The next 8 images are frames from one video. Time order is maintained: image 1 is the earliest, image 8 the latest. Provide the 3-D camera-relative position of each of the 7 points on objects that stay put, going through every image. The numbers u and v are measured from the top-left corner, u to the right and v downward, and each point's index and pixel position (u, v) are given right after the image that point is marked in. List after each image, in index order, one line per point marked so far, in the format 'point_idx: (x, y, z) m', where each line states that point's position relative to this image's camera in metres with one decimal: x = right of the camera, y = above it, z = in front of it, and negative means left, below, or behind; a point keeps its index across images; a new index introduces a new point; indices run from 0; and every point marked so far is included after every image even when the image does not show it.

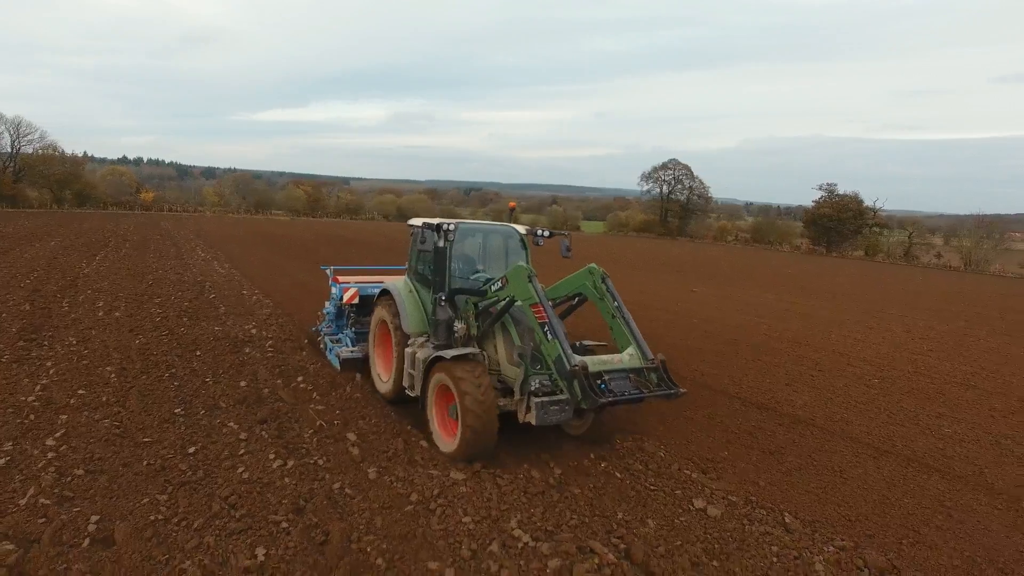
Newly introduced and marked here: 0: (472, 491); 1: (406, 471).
0: (-0.3, -1.4, +4.5) m
1: (-0.8, -1.3, +4.8) m
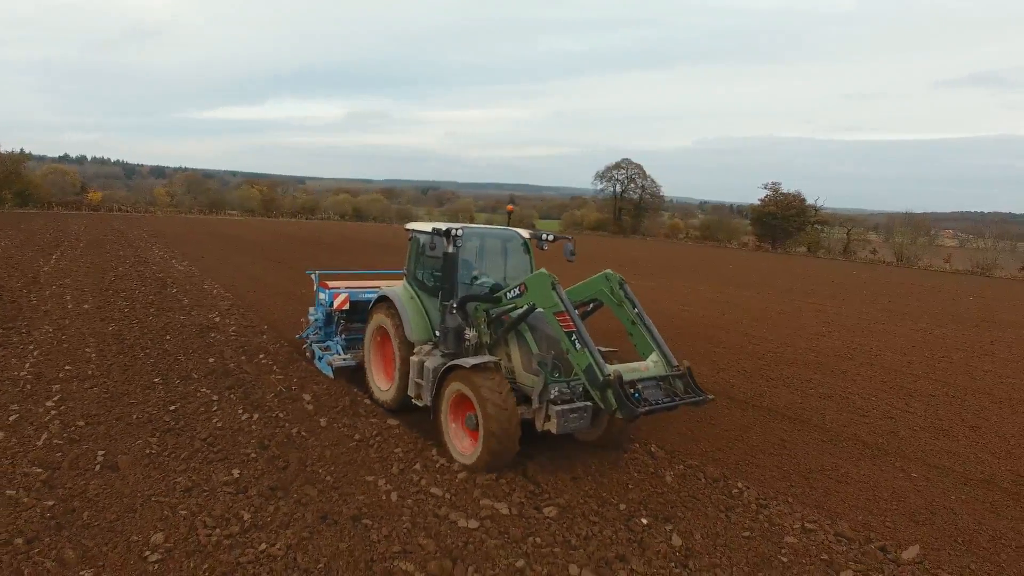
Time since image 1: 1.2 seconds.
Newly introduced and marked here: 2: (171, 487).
0: (-0.9, -1.3, +5.7) m
1: (-1.4, -1.2, +6.0) m
2: (-2.3, -1.3, +4.5) m
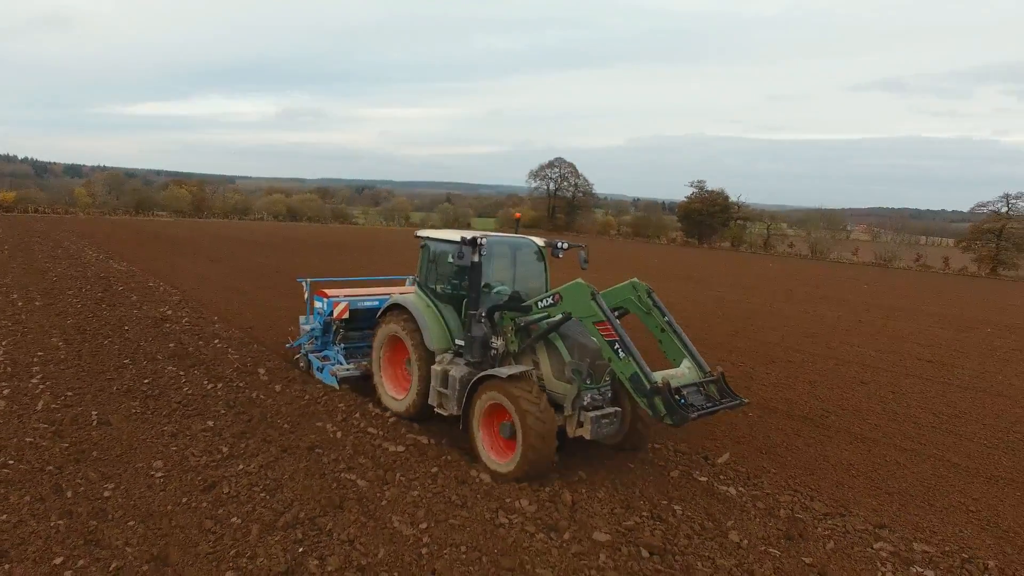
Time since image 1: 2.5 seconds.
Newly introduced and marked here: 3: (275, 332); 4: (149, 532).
0: (-1.7, -1.1, +7.0) m
1: (-2.3, -1.1, +7.2) m
2: (-3.0, -1.2, +5.7) m
3: (-3.6, -0.7, +10.2) m
4: (-2.2, -1.5, +4.0) m
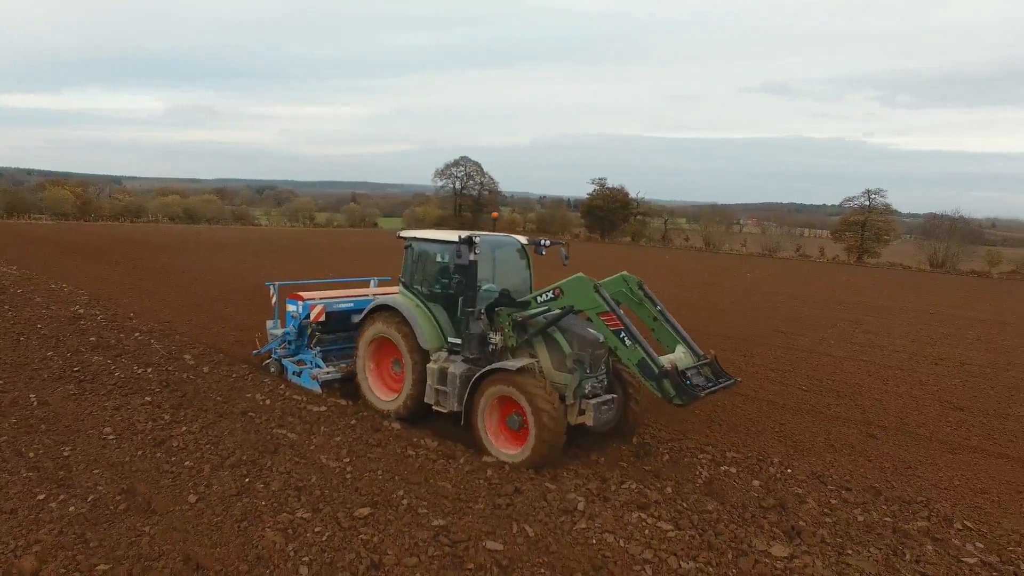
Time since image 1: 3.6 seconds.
0: (-2.8, -1.0, +7.8) m
1: (-3.4, -1.0, +8.0) m
2: (-3.9, -1.1, +6.4) m
3: (-5.2, -0.6, +10.8) m
4: (-2.9, -1.4, +4.8) m
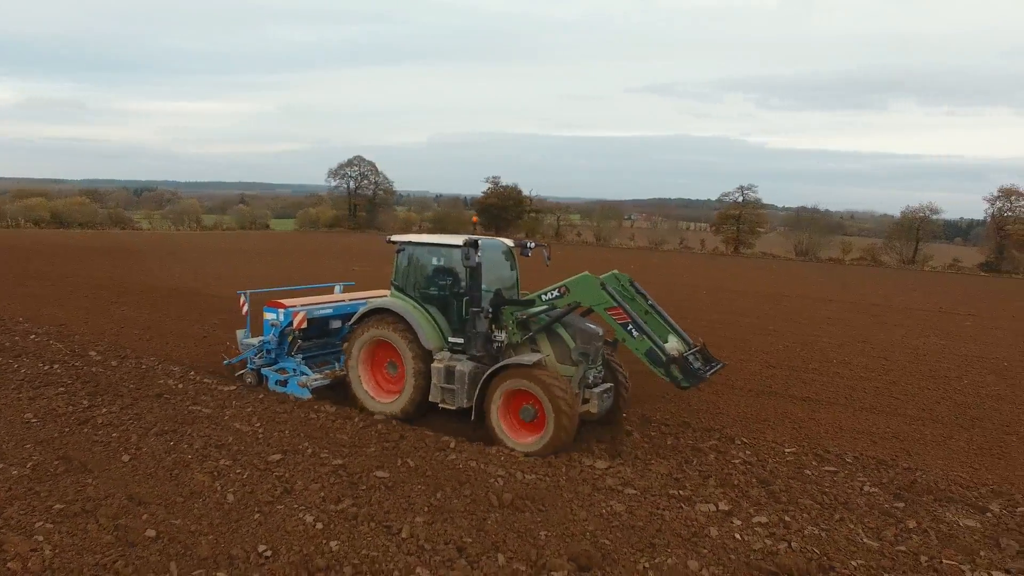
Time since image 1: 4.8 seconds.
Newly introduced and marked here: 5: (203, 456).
0: (-4.3, -1.0, +8.5) m
1: (-4.8, -0.9, +8.6) m
2: (-5.1, -1.1, +6.9) m
3: (-7.0, -0.6, +11.1) m
4: (-3.9, -1.3, +5.5) m
5: (-2.5, -1.3, +5.3) m
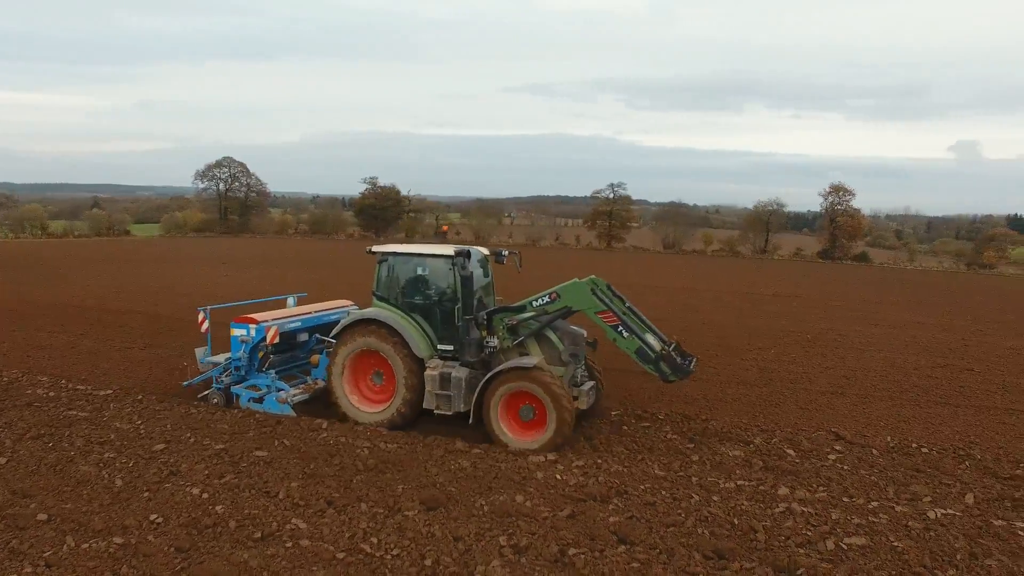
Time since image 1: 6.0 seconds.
0: (-6.0, -1.1, +8.6) m
1: (-6.6, -1.1, +8.6) m
2: (-6.6, -1.3, +6.9) m
3: (-9.2, -0.9, +10.6) m
4: (-5.1, -1.4, +5.7) m
5: (-3.7, -1.4, +5.7) m
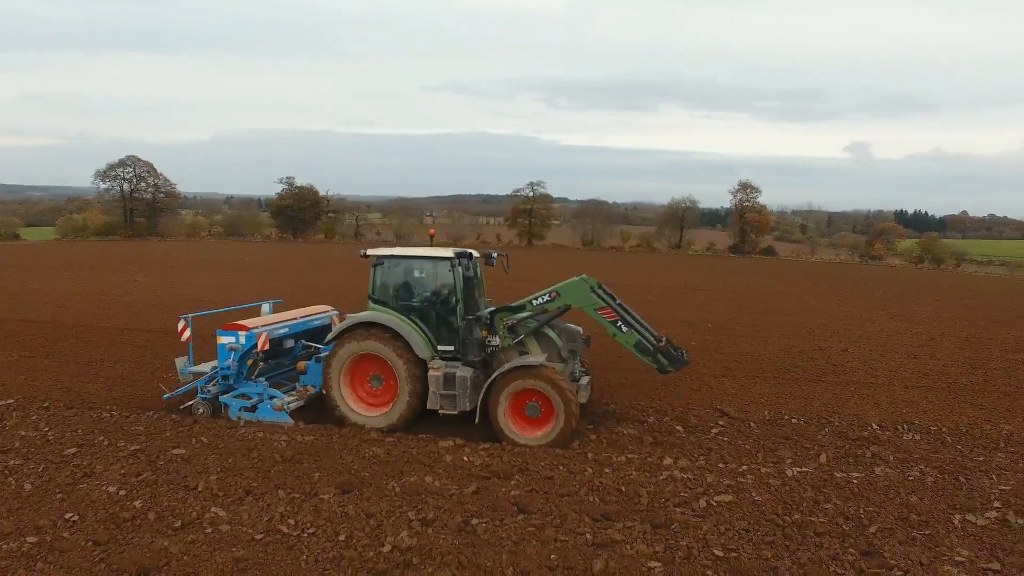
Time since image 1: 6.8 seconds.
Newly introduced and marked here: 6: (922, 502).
0: (-7.1, -1.2, +8.3) m
1: (-7.7, -1.2, +8.2) m
2: (-7.4, -1.4, +6.5) m
3: (-10.5, -1.0, +10.0) m
4: (-5.8, -1.5, +5.6) m
5: (-4.4, -1.5, +5.7) m
6: (+3.0, -1.6, +4.9) m
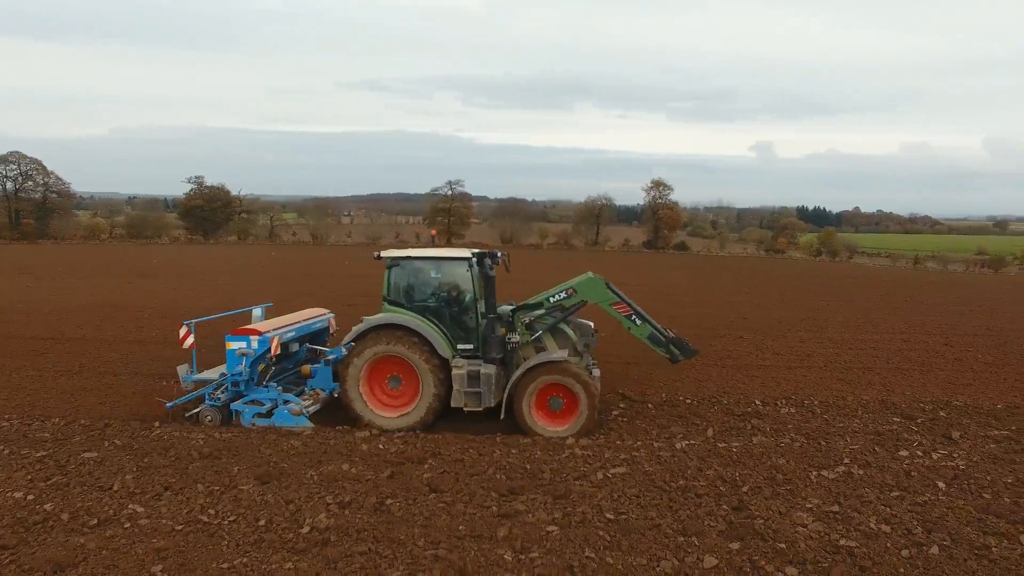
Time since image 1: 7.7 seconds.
0: (-8.1, -1.3, +7.8) m
1: (-8.7, -1.3, +7.6) m
2: (-8.3, -1.5, +6.0) m
3: (-11.7, -1.2, +9.1) m
4: (-6.6, -1.6, +5.2) m
5: (-5.2, -1.5, +5.6) m
6: (+2.3, -1.5, +5.6) m
